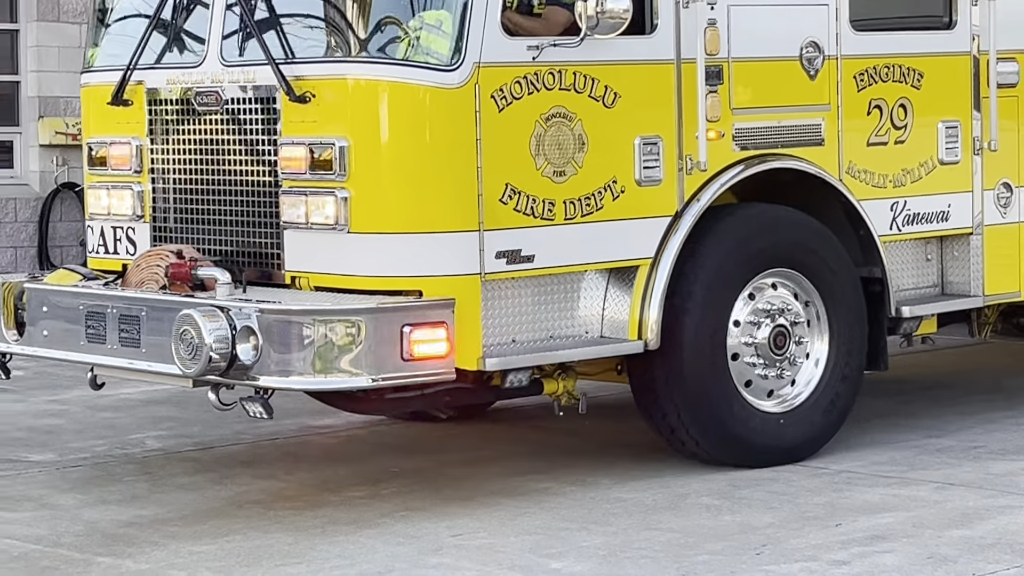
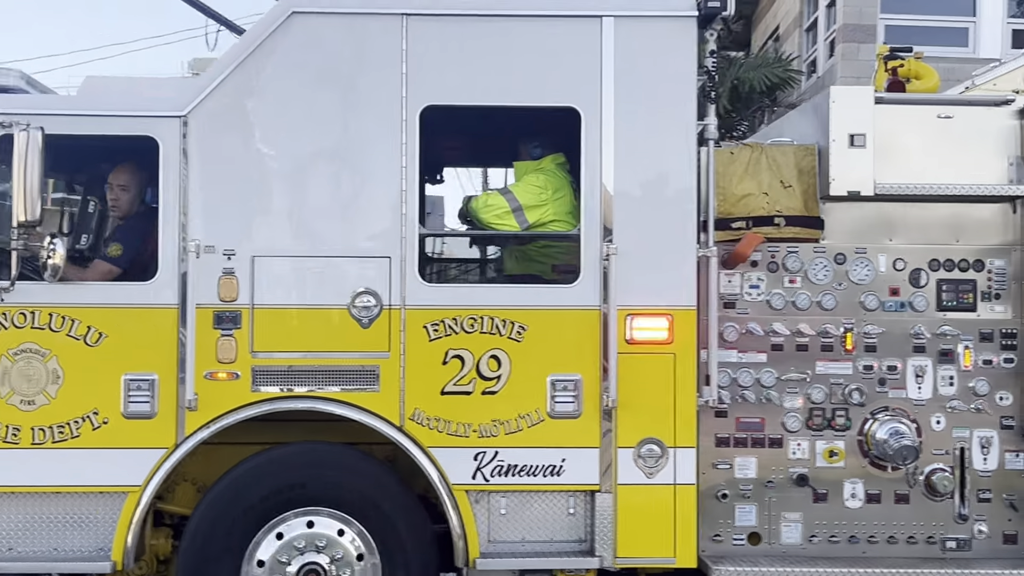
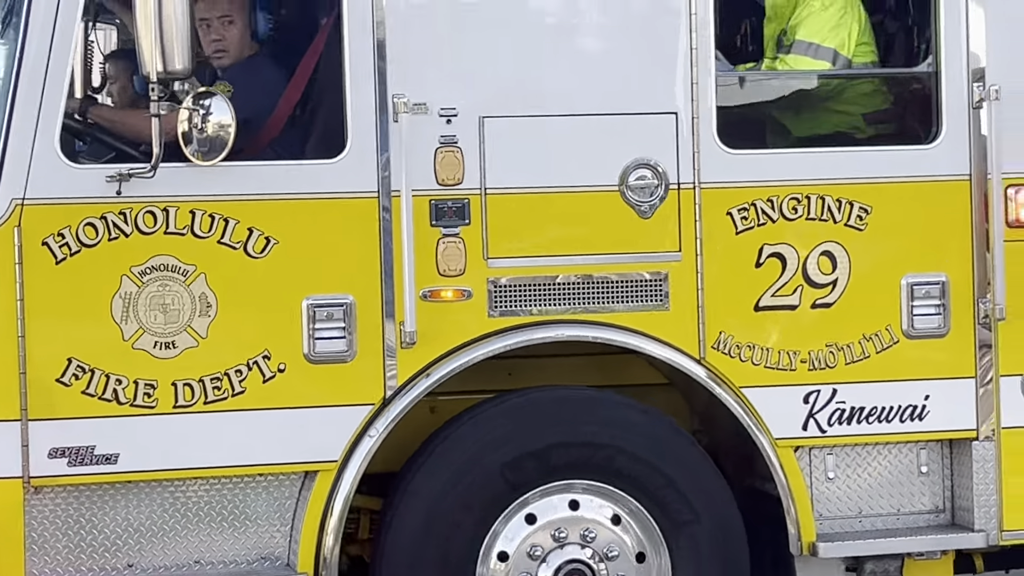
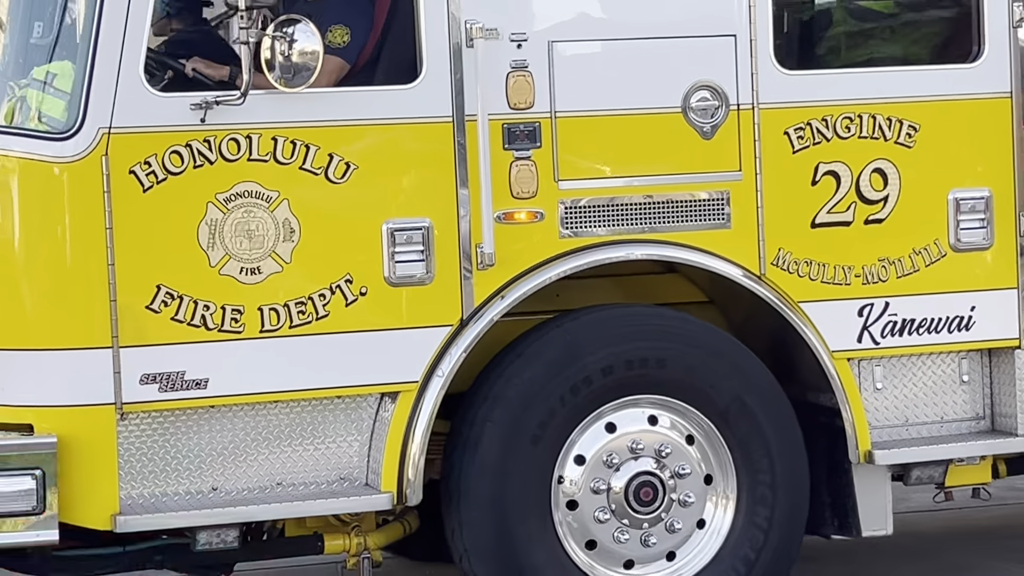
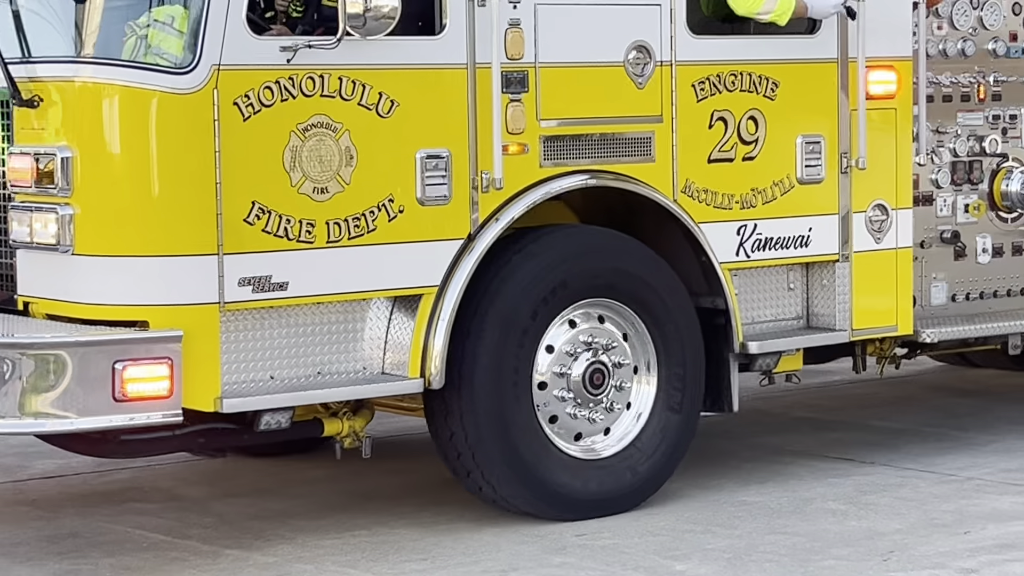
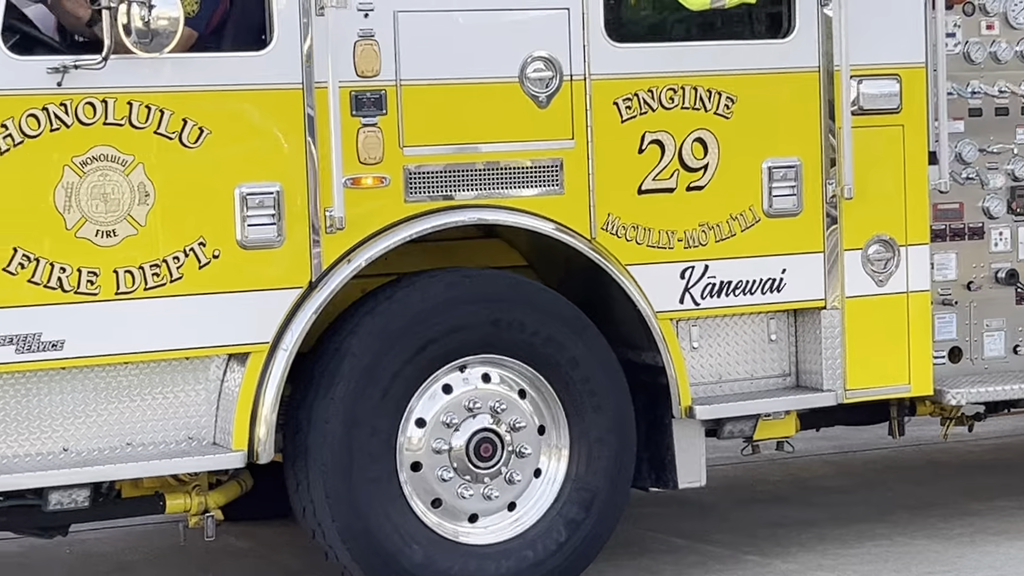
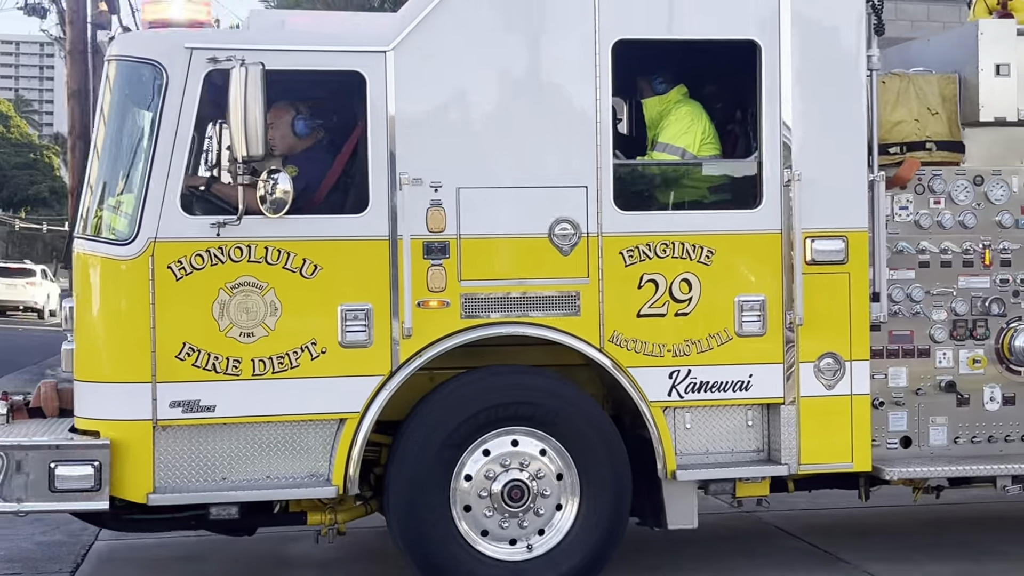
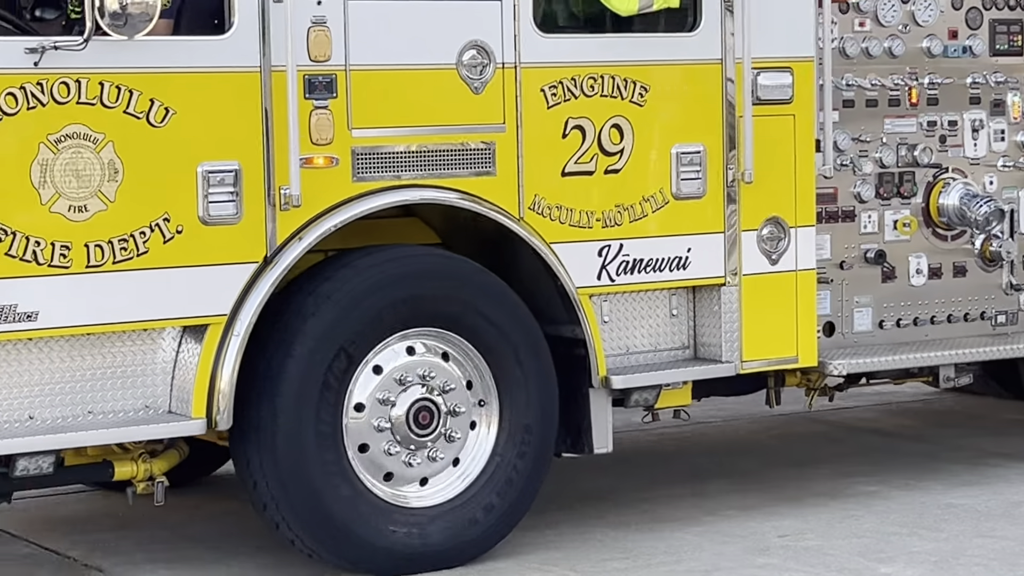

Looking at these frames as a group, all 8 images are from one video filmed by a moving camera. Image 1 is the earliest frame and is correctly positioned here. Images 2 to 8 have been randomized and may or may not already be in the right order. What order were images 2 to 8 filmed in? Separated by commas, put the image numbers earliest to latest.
5, 8, 6, 4, 3, 7, 2
